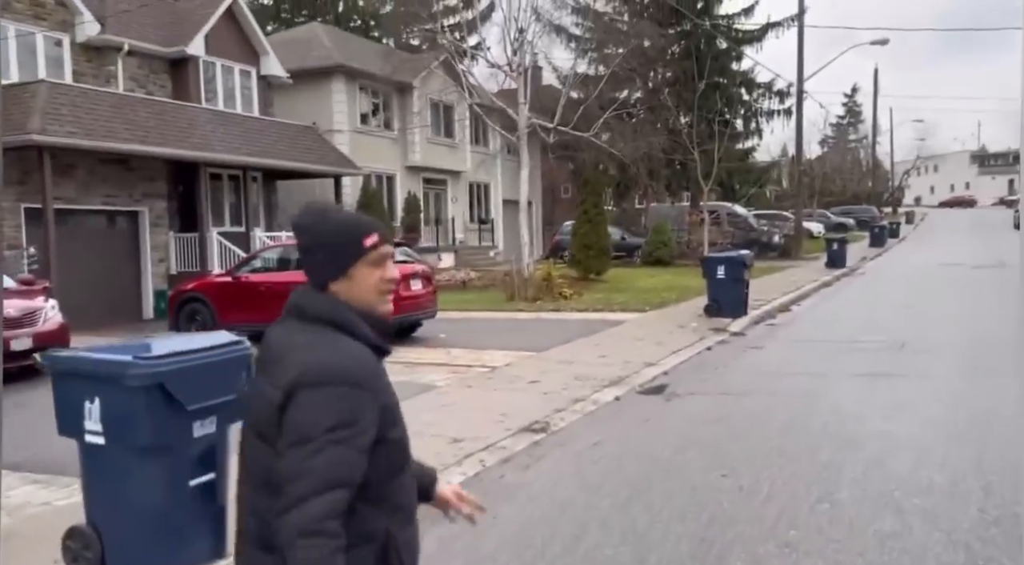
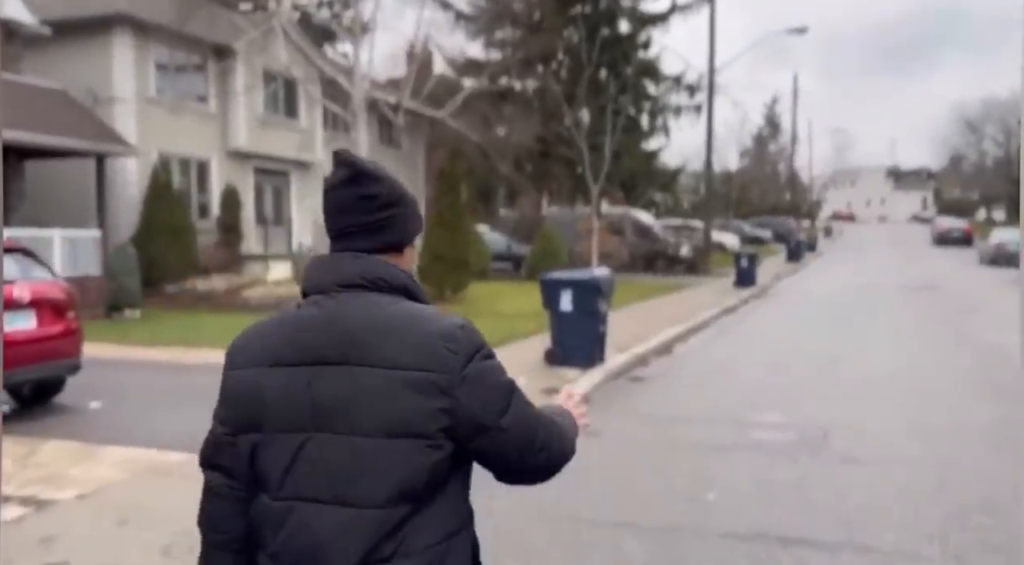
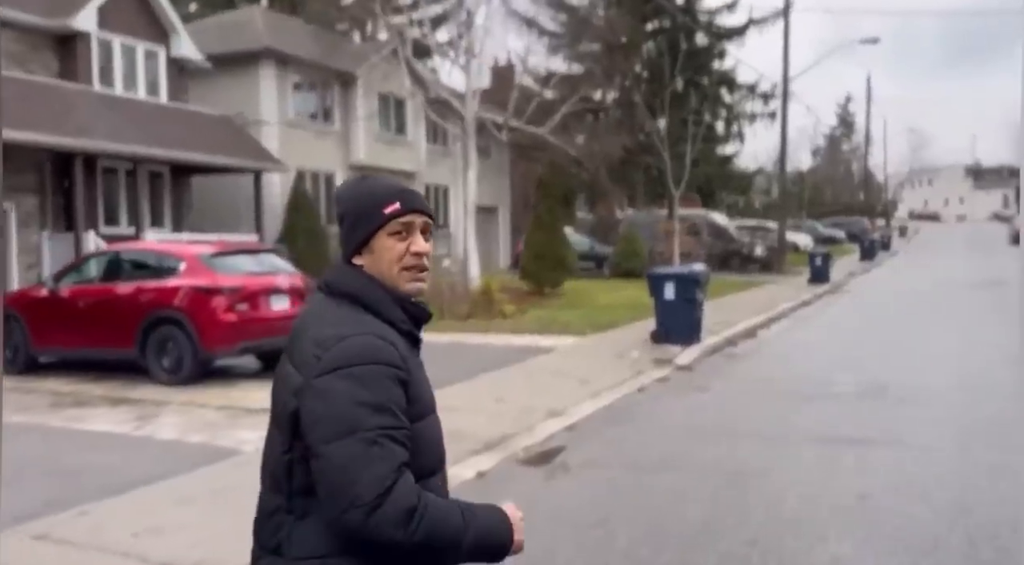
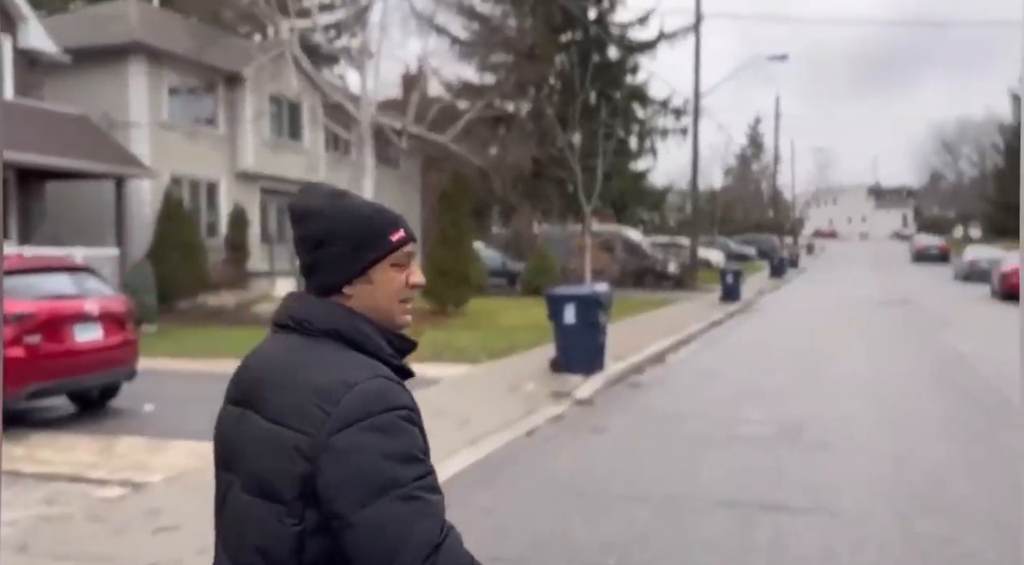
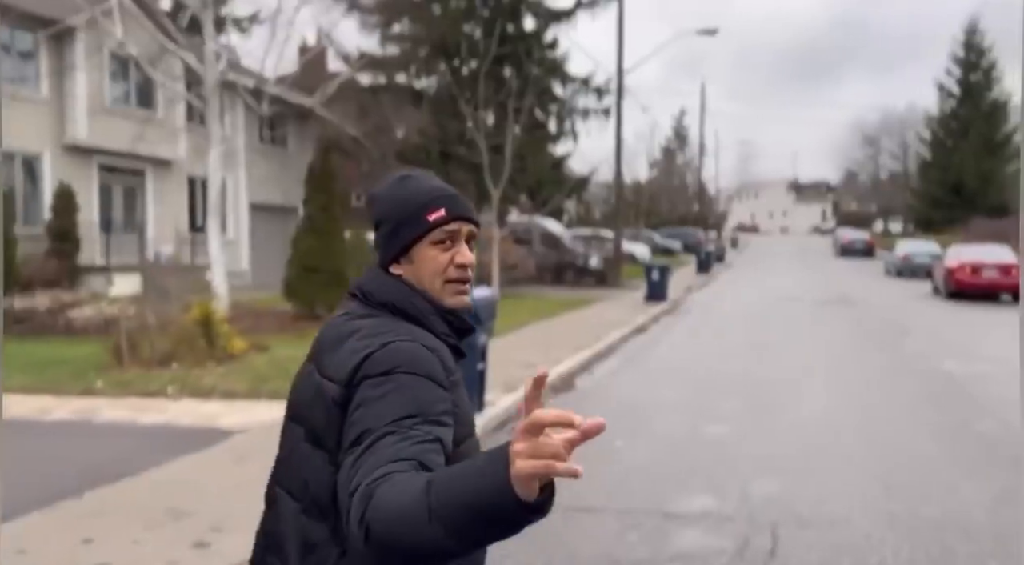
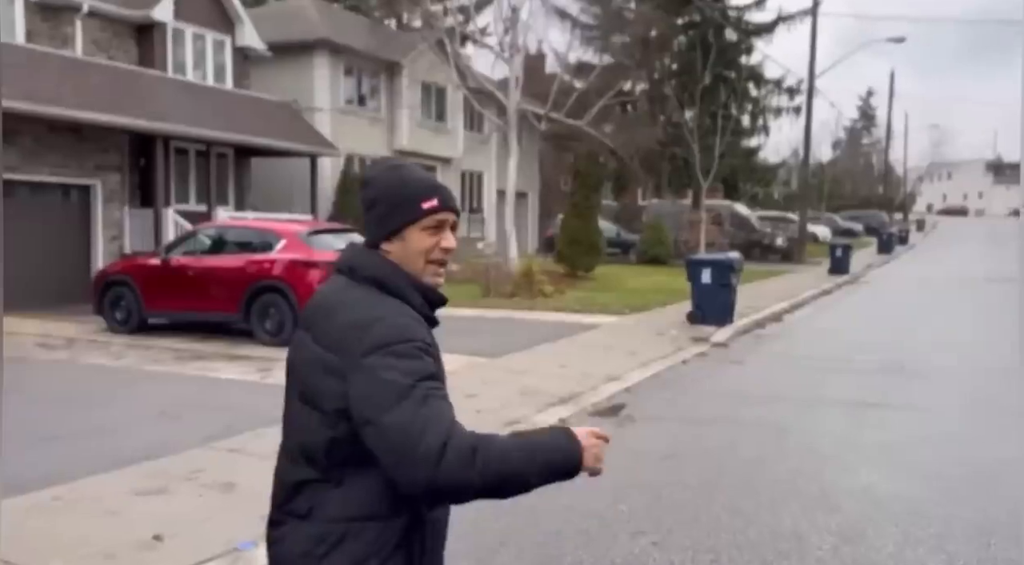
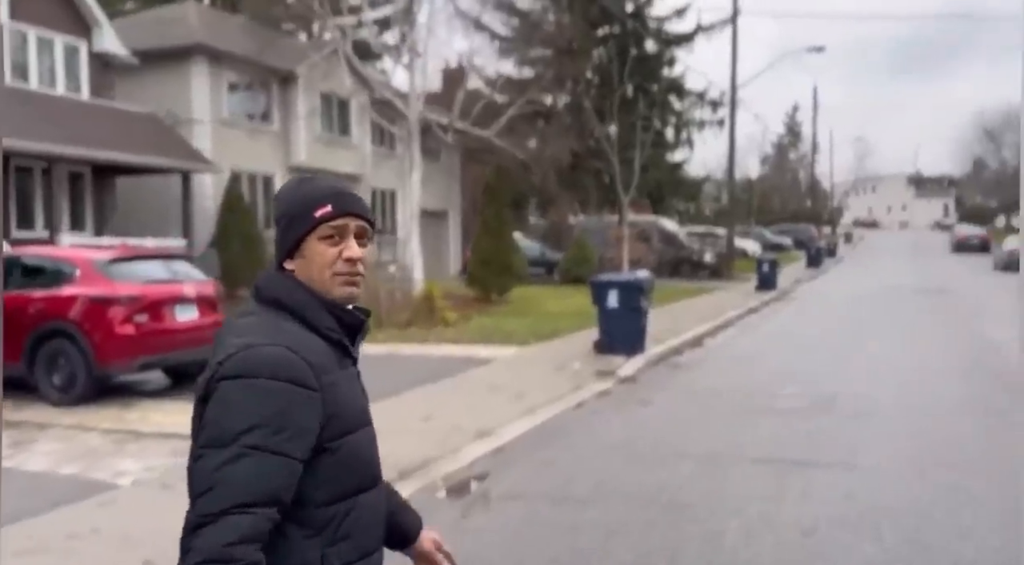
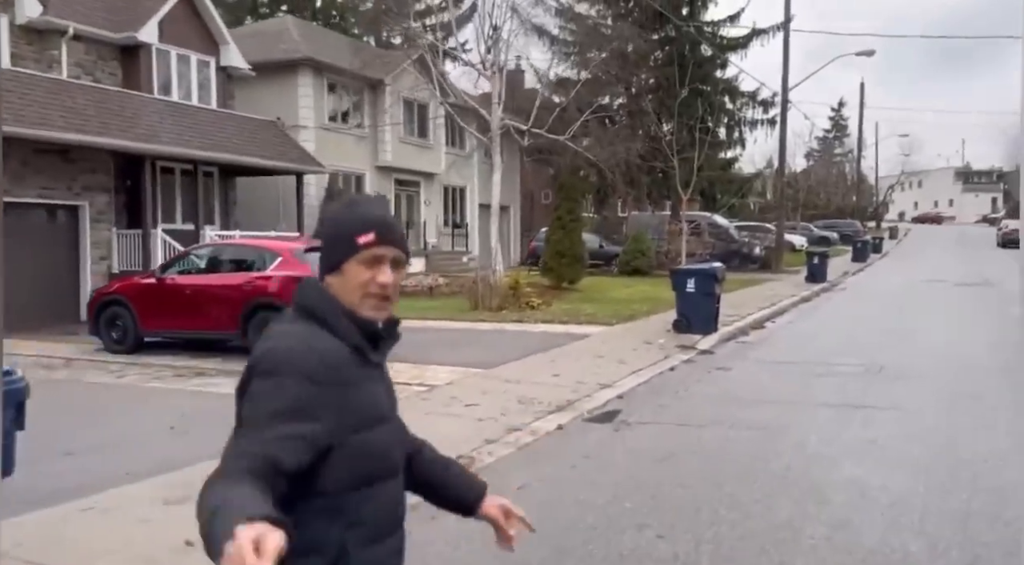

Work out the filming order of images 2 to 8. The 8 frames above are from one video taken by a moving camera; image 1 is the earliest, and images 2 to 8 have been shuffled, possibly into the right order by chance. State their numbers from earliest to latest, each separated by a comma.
8, 6, 3, 7, 4, 2, 5
